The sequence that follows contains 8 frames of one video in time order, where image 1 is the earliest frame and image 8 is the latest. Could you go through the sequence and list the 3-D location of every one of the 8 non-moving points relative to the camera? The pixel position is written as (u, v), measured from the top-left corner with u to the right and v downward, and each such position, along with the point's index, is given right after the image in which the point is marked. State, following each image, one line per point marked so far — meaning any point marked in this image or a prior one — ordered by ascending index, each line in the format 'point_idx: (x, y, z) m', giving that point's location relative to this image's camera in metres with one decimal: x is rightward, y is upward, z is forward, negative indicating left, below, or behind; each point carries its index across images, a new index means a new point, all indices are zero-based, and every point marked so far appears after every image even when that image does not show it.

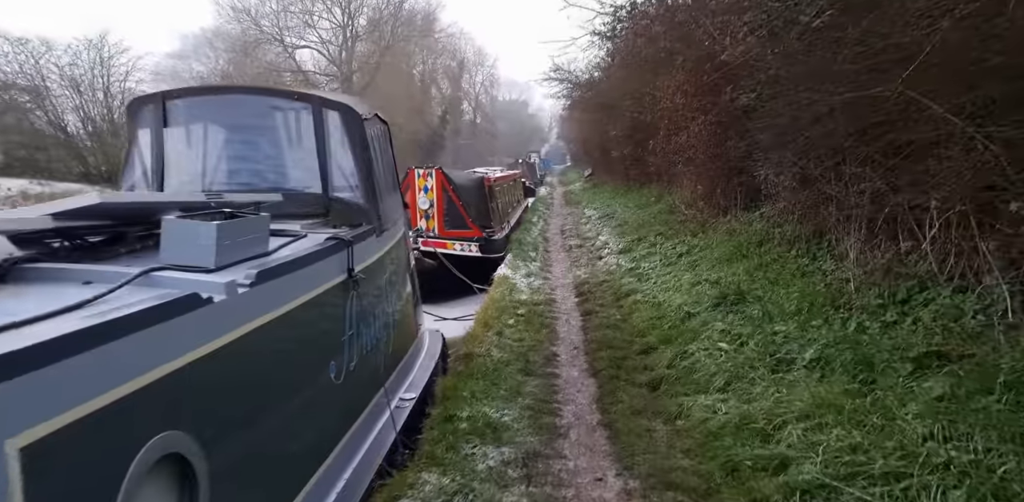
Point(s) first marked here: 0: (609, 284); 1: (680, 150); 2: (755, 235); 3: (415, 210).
0: (+1.5, -0.5, +10.3) m
1: (+3.3, +2.0, +13.3) m
2: (+3.1, +0.2, +8.7) m
3: (-2.0, +0.9, +13.4) m
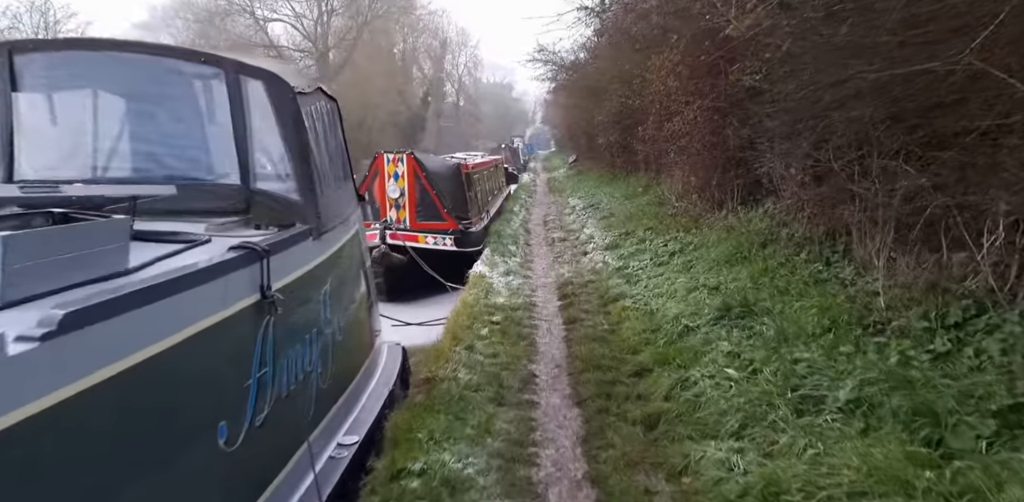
0: (+1.2, -0.5, +9.4) m
1: (+2.9, +2.0, +12.4) m
2: (+2.9, +0.2, +7.9) m
3: (-2.4, +1.0, +12.4) m
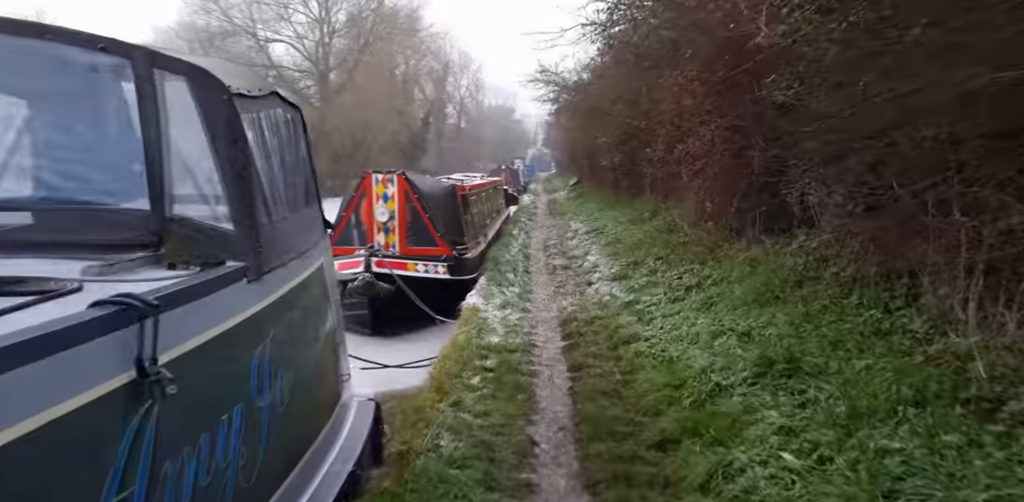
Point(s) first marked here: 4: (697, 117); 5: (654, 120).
0: (+1.1, -0.9, +8.4) m
1: (+2.9, +1.5, +11.5) m
2: (+2.8, -0.2, +6.9) m
3: (-2.4, +0.5, +11.4) m
4: (+2.7, +2.0, +9.9) m
5: (+3.0, +2.7, +13.8) m
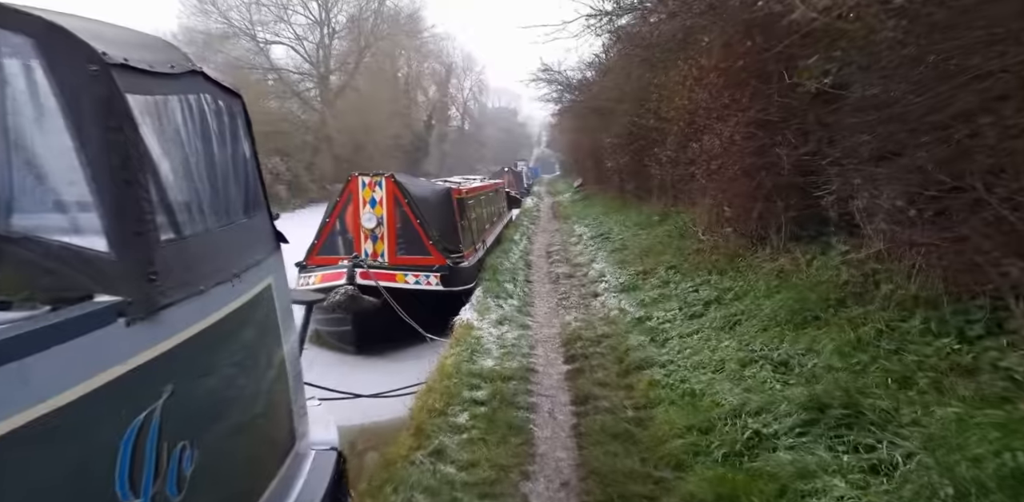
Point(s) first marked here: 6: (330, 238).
0: (+1.1, -1.0, +7.5) m
1: (+2.9, +1.4, +10.5) m
2: (+2.8, -0.3, +5.9) m
3: (-2.4, +0.4, +10.5) m
4: (+2.7, +1.8, +9.0) m
5: (+3.0, +2.5, +12.9) m
6: (-2.9, +0.2, +10.7) m
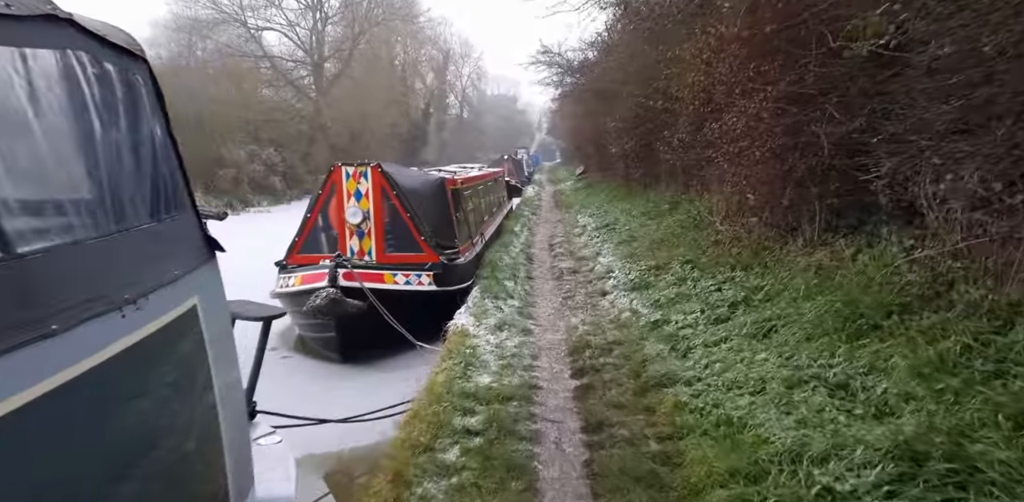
0: (+1.1, -1.0, +6.6) m
1: (+2.9, +1.5, +9.5) m
2: (+2.8, -0.3, +5.0) m
3: (-2.4, +0.4, +9.6) m
4: (+2.7, +1.9, +8.0) m
5: (+3.0, +2.7, +11.9) m
6: (-2.9, +0.2, +9.8) m
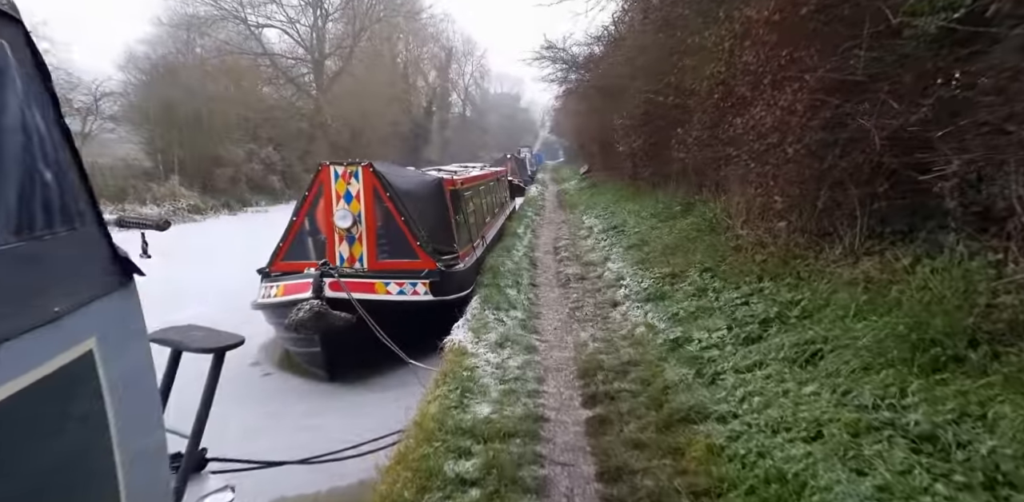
0: (+1.1, -1.1, +5.8) m
1: (+2.9, +1.4, +8.7) m
2: (+2.8, -0.3, +4.2) m
3: (-2.4, +0.3, +8.8) m
4: (+2.7, +1.8, +7.2) m
5: (+3.0, +2.6, +11.1) m
6: (-2.9, +0.2, +9.0) m
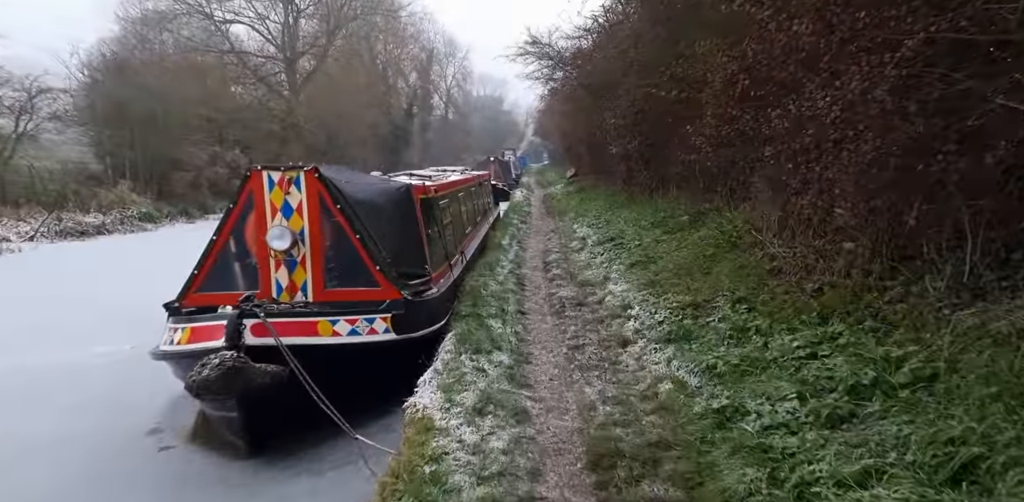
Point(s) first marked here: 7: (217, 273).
0: (+1.0, -1.3, +3.9) m
1: (+2.7, +1.2, +7.0) m
2: (+2.7, -0.6, +2.4) m
3: (-2.6, 0.0, +6.9) m
4: (+2.5, +1.6, +5.4) m
5: (+2.8, +2.3, +9.3) m
6: (-3.1, -0.1, +7.1) m
7: (-3.1, -0.2, +7.1) m
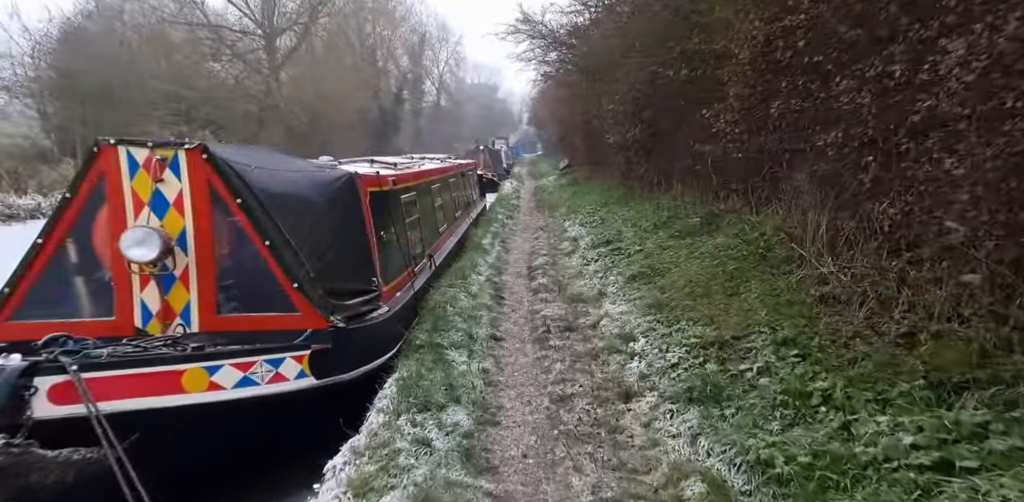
0: (+0.7, -1.5, +2.0) m
1: (+2.5, +1.0, +5.0) m
2: (+2.5, -0.8, +0.5) m
3: (-2.8, -0.1, +4.9) m
4: (+2.3, +1.4, +3.5) m
5: (+2.5, +2.2, +7.4) m
6: (-3.3, -0.2, +5.1) m
7: (-3.4, -0.3, +5.1) m
